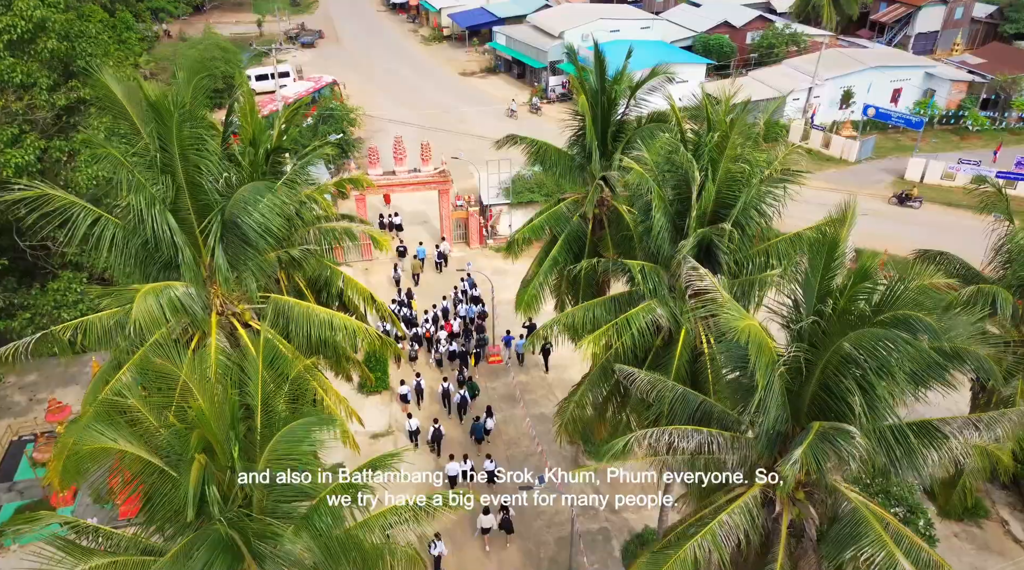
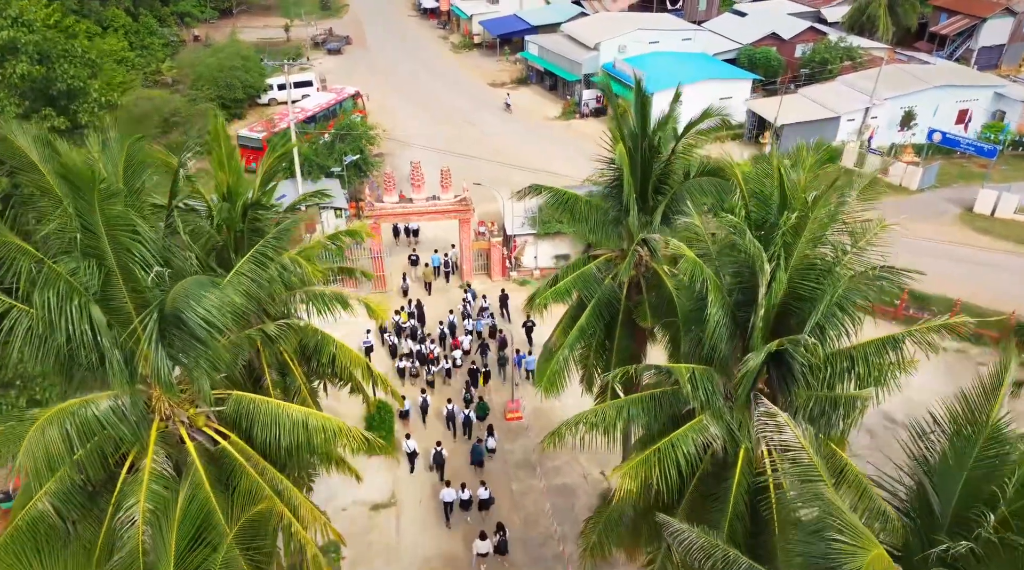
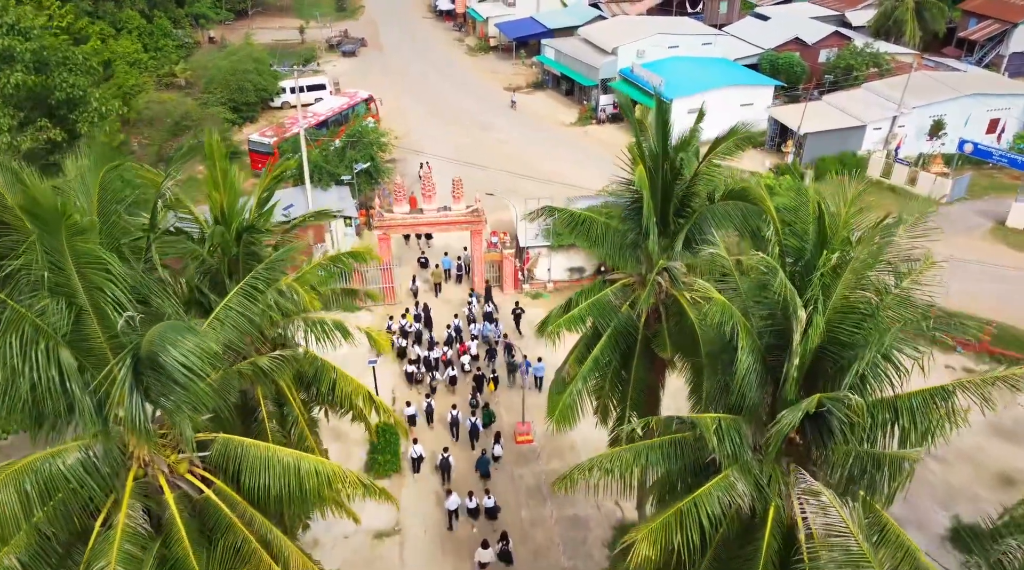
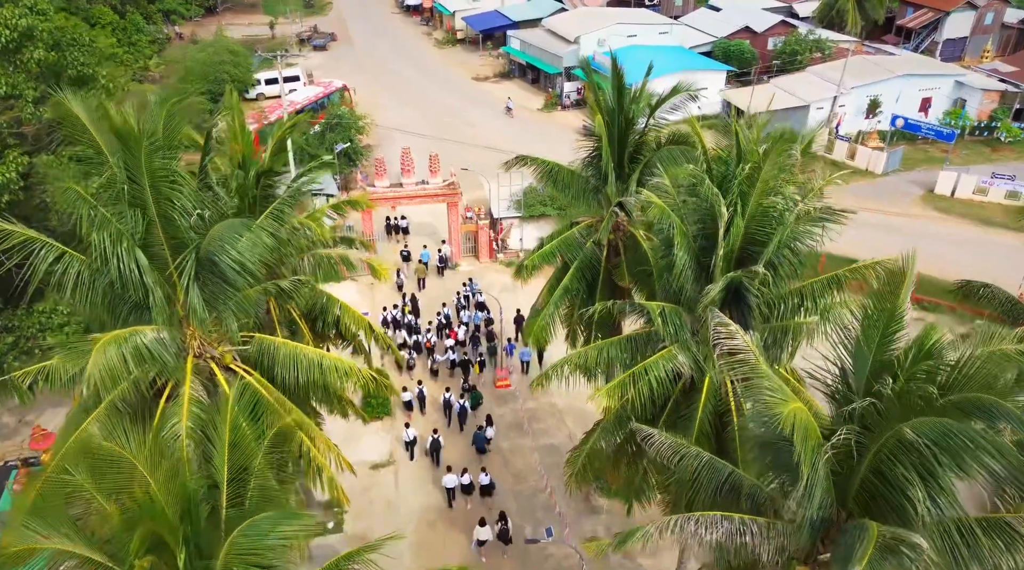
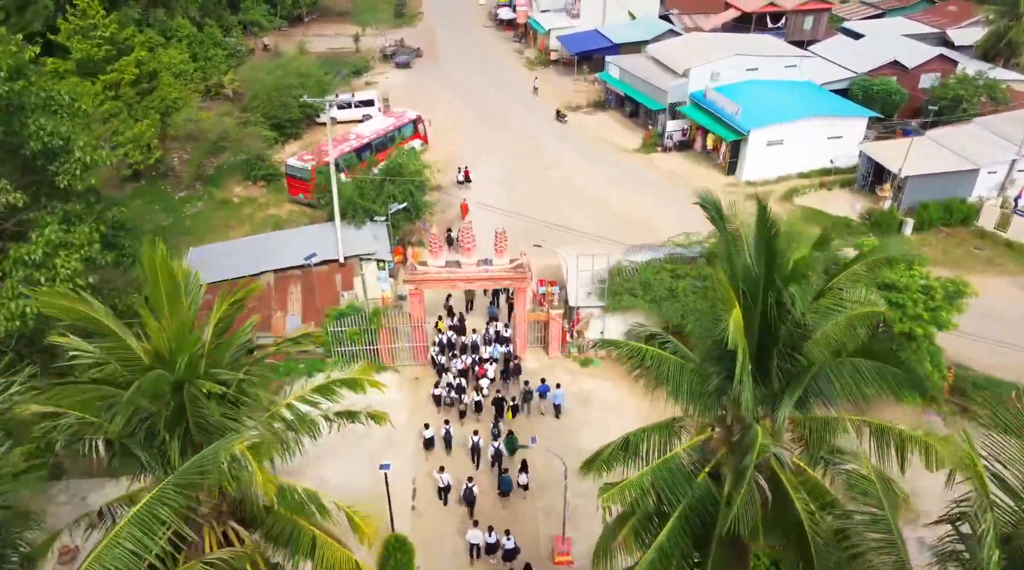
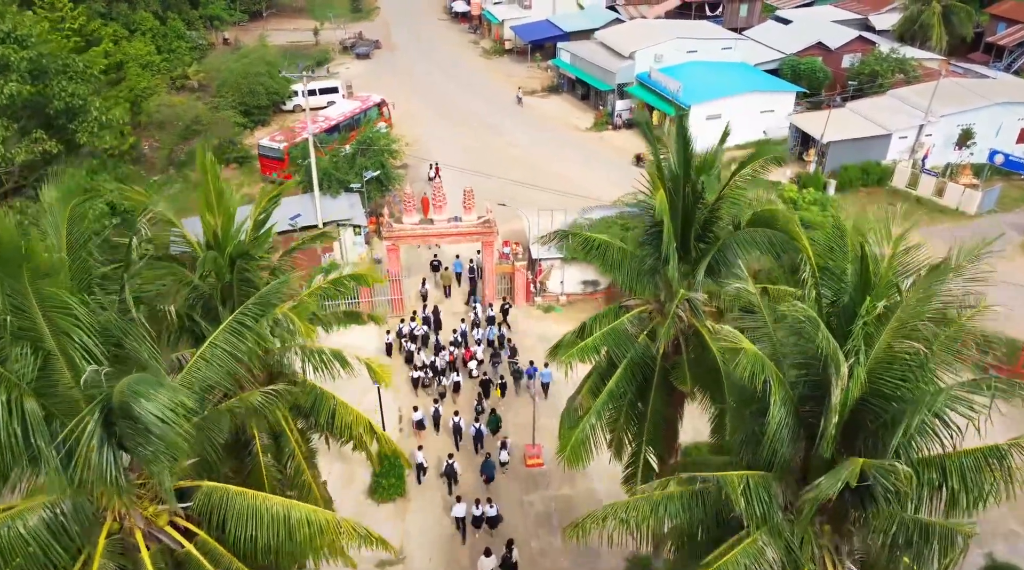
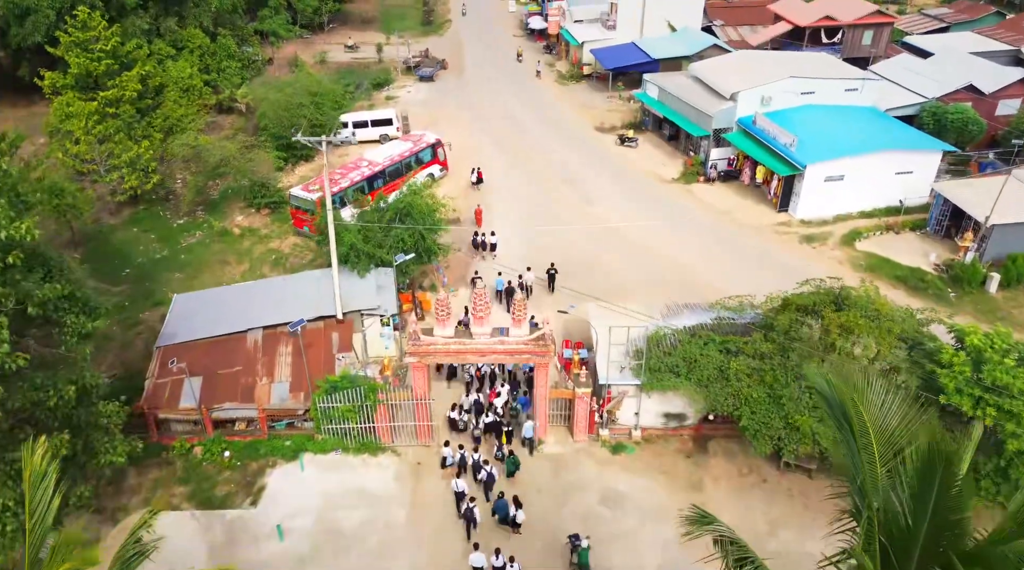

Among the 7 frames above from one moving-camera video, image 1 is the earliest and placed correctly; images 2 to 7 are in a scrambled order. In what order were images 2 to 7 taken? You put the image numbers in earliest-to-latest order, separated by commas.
4, 2, 3, 6, 5, 7
